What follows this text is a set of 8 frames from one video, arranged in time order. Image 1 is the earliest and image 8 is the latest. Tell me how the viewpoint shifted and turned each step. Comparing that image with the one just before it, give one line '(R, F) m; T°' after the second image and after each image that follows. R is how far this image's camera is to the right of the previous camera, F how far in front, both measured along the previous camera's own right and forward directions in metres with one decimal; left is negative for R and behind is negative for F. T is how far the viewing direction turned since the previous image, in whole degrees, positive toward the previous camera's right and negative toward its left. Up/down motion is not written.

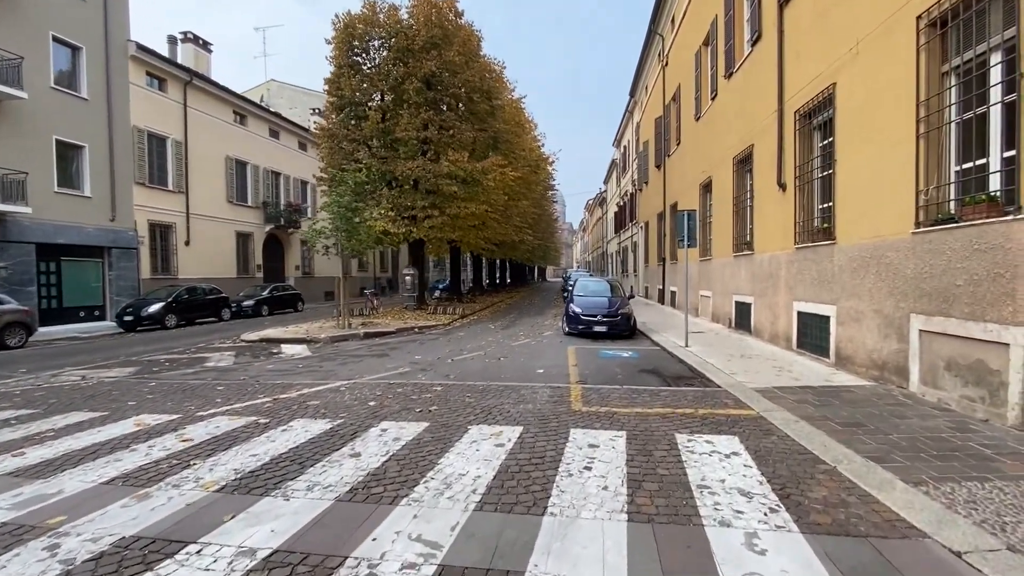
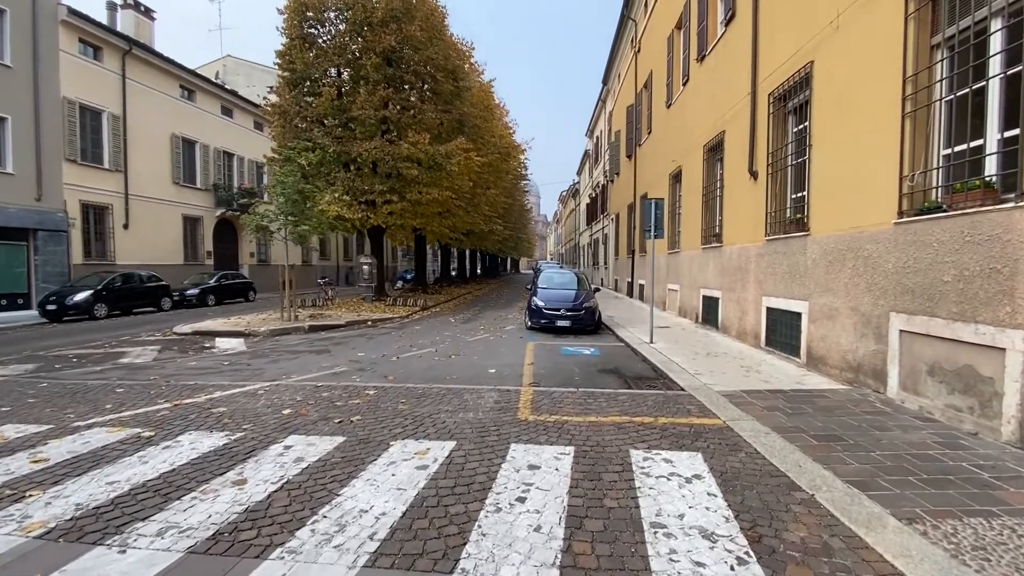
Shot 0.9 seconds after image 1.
(+0.4, +0.8) m; +3°
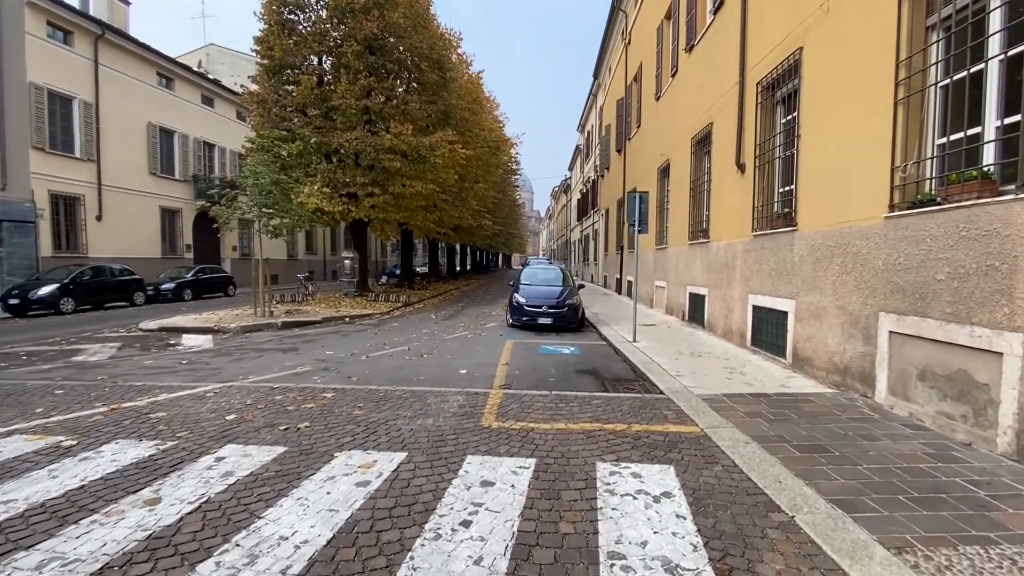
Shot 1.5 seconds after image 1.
(+0.3, +0.4) m; +1°
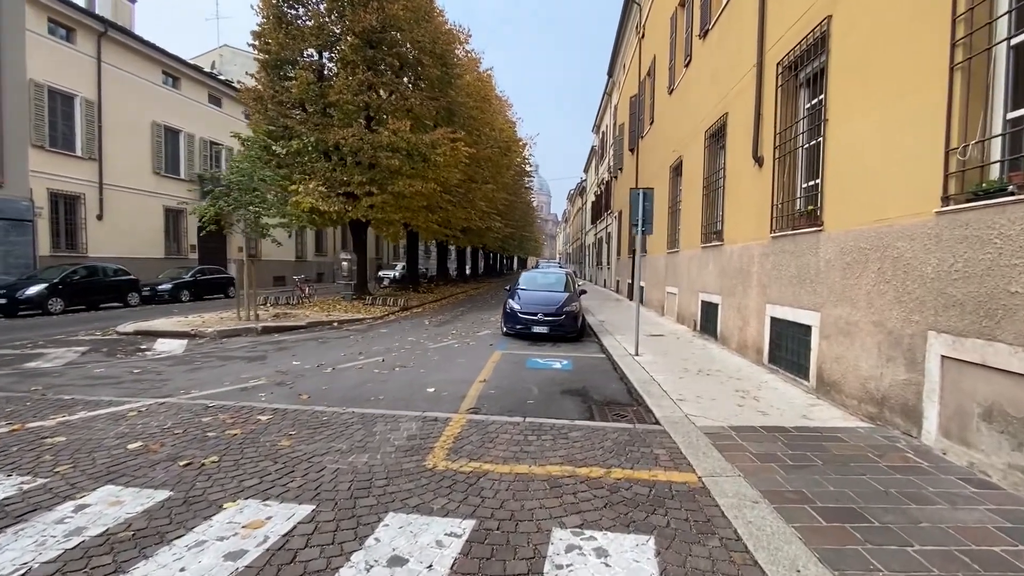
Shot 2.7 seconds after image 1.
(+0.5, +0.9) m; -2°
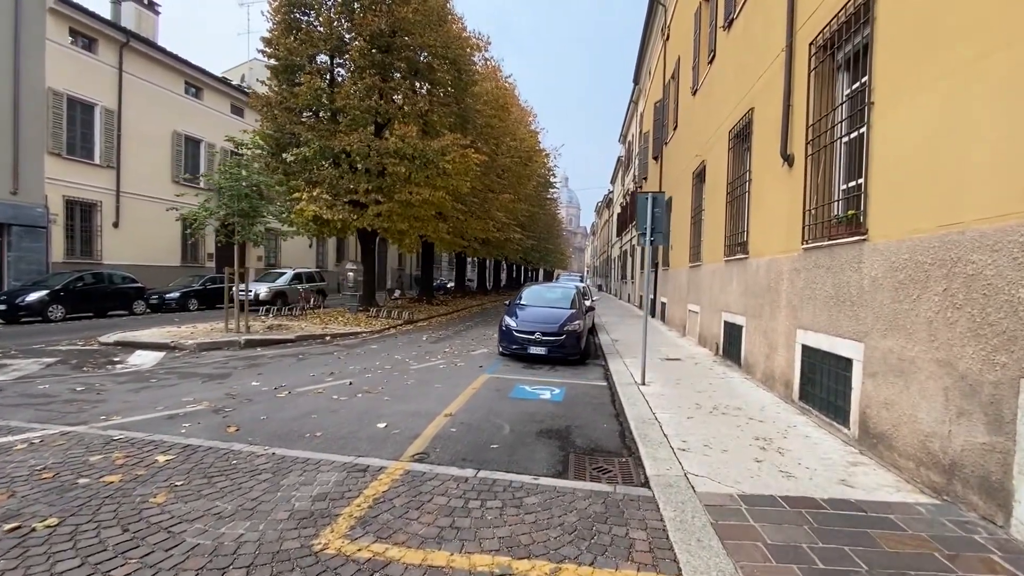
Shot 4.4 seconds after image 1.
(+0.7, +1.0) m; -4°
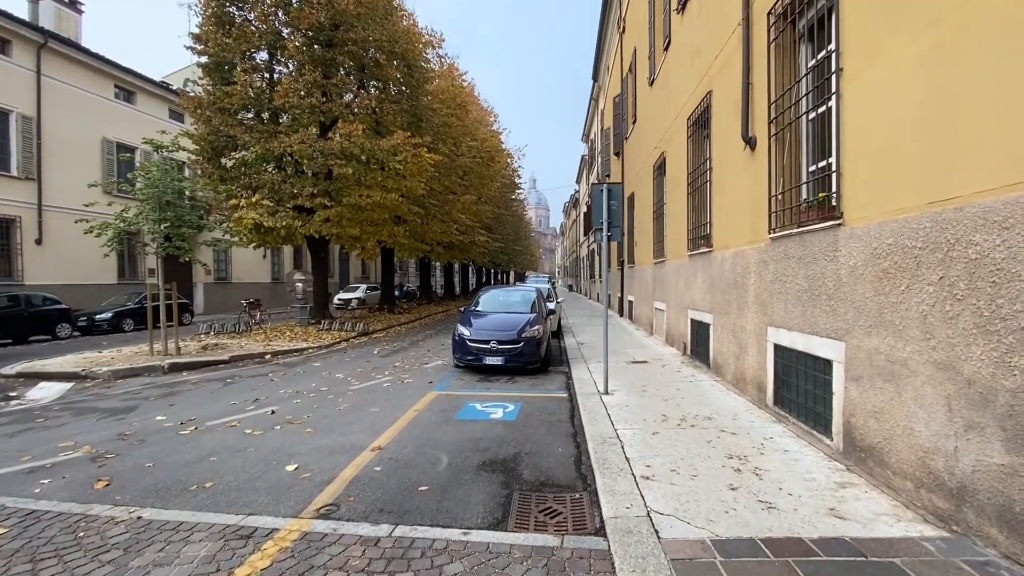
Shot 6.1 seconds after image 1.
(+0.4, +0.8) m; +3°
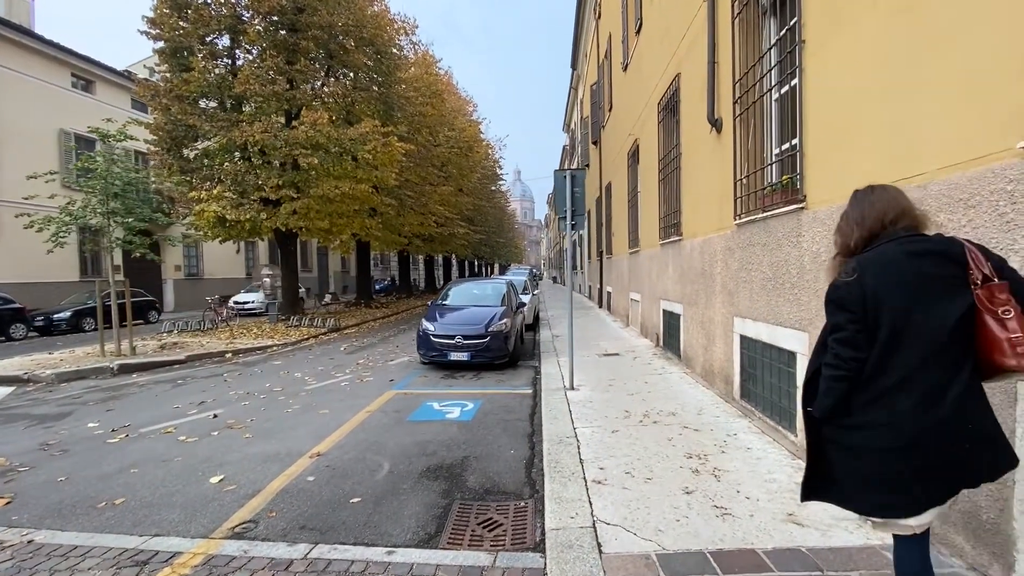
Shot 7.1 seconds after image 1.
(+0.4, +0.3) m; +2°
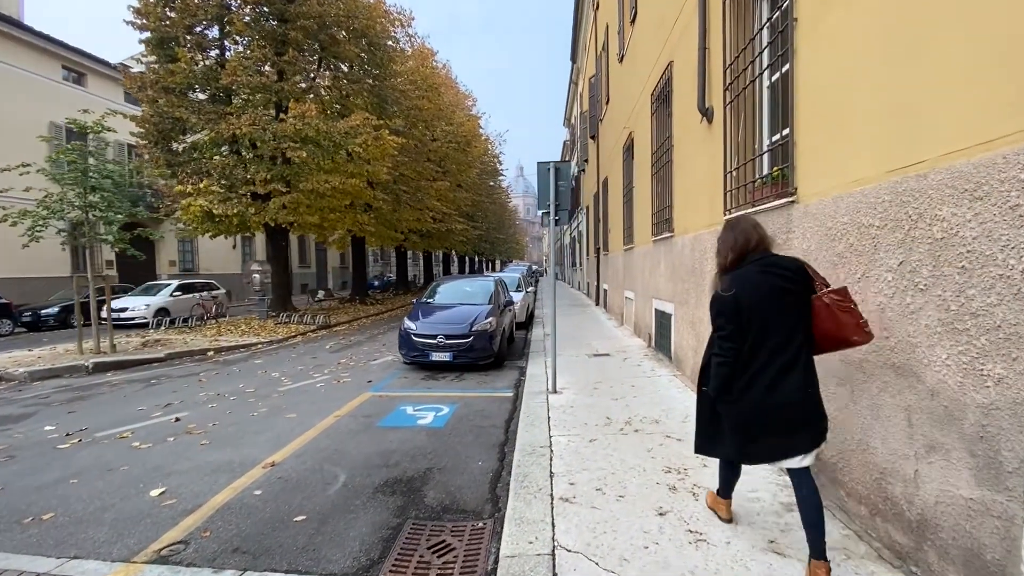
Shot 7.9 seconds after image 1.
(+0.3, +0.3) m; 0°
